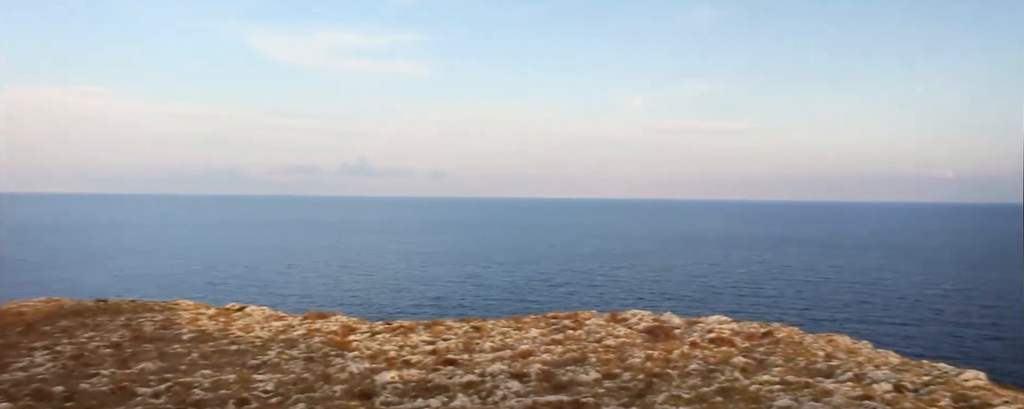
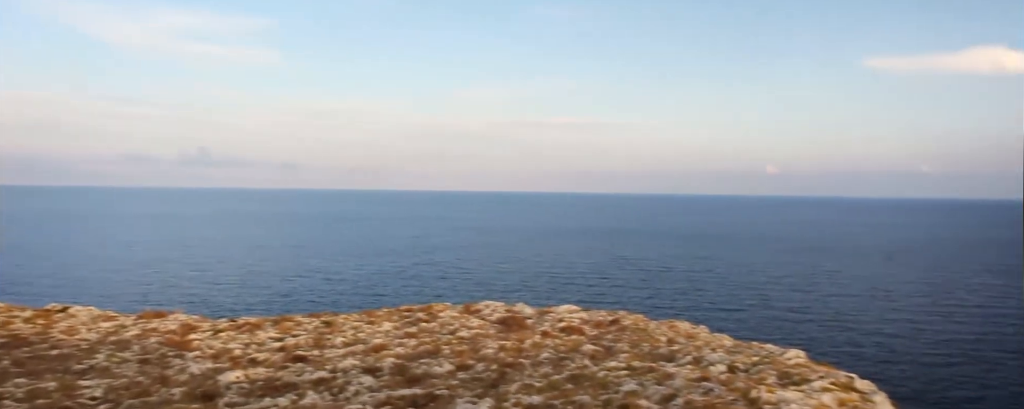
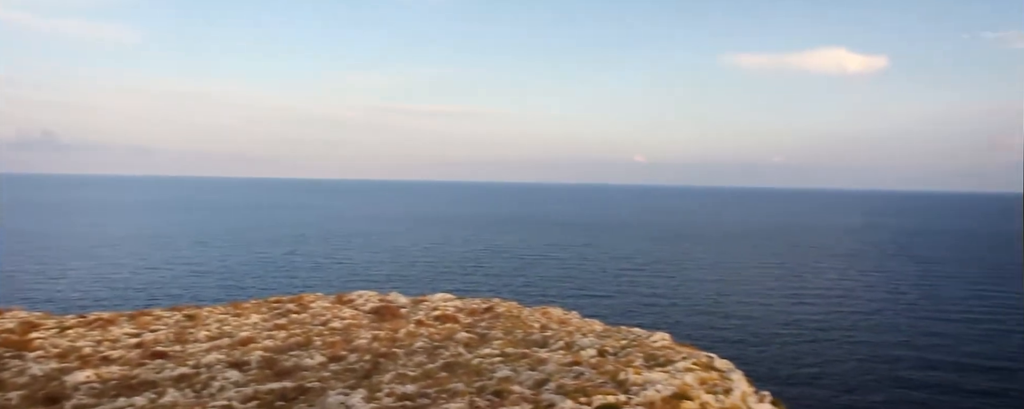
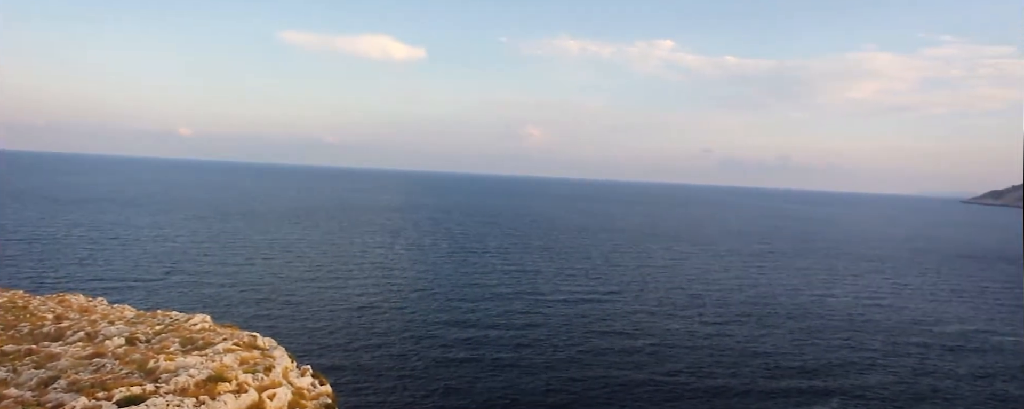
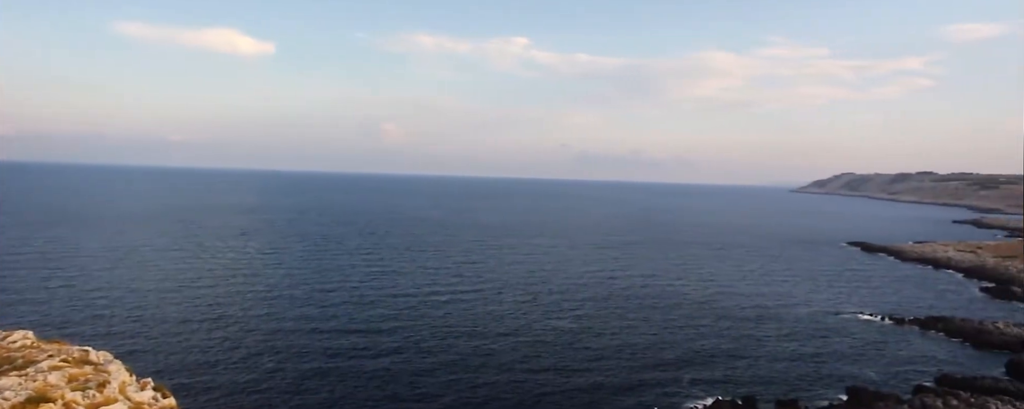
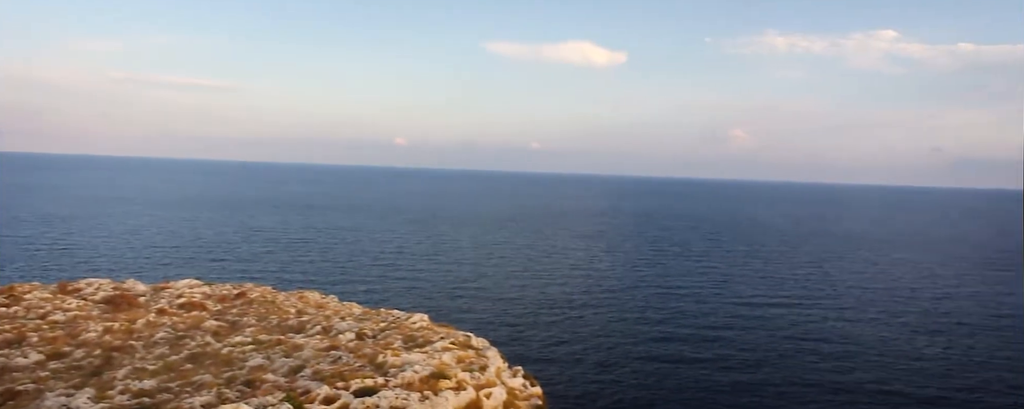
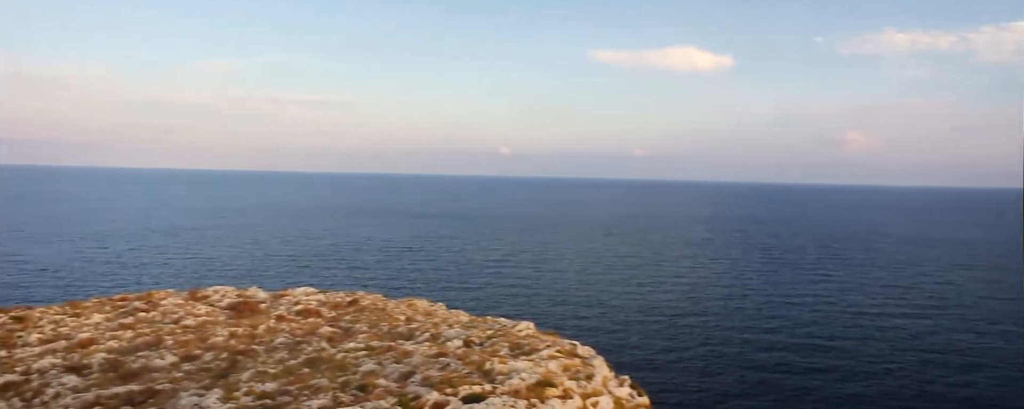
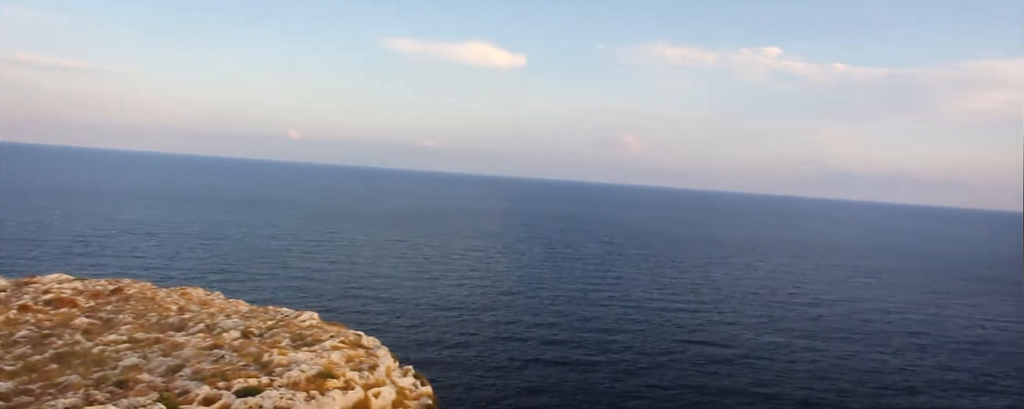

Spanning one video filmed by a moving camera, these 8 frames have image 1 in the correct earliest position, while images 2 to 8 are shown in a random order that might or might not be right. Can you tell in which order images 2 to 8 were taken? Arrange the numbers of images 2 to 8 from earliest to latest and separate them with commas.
2, 3, 7, 6, 8, 4, 5
